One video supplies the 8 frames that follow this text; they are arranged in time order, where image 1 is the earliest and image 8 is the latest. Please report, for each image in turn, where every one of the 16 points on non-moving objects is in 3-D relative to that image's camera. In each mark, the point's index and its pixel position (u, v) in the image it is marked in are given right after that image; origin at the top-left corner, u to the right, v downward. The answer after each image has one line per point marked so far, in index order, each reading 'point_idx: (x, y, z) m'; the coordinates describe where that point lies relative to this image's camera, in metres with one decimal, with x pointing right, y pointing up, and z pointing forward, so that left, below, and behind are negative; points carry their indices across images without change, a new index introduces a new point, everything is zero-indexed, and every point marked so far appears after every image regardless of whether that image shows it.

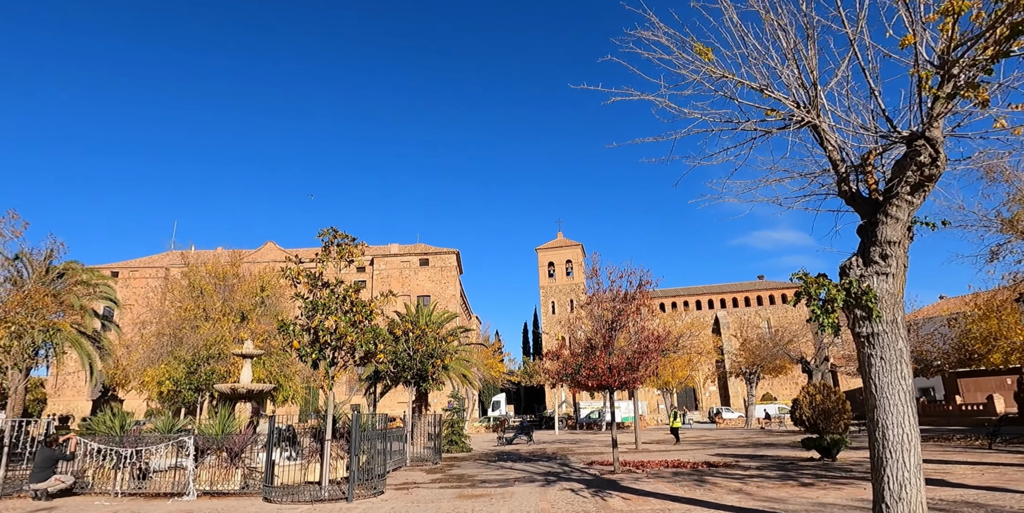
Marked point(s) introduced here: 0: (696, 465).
0: (+4.0, -4.5, +14.0) m
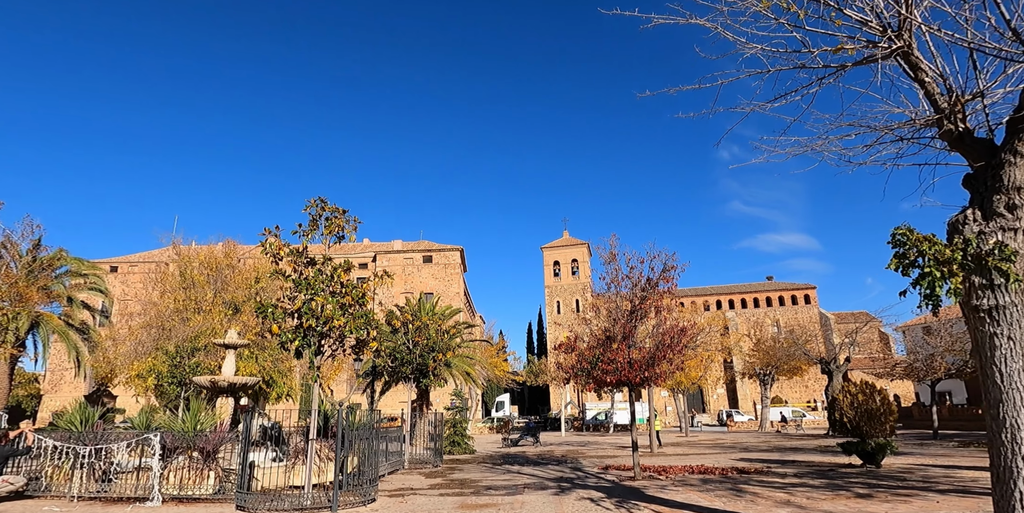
0: (+4.1, -4.2, +12.6) m
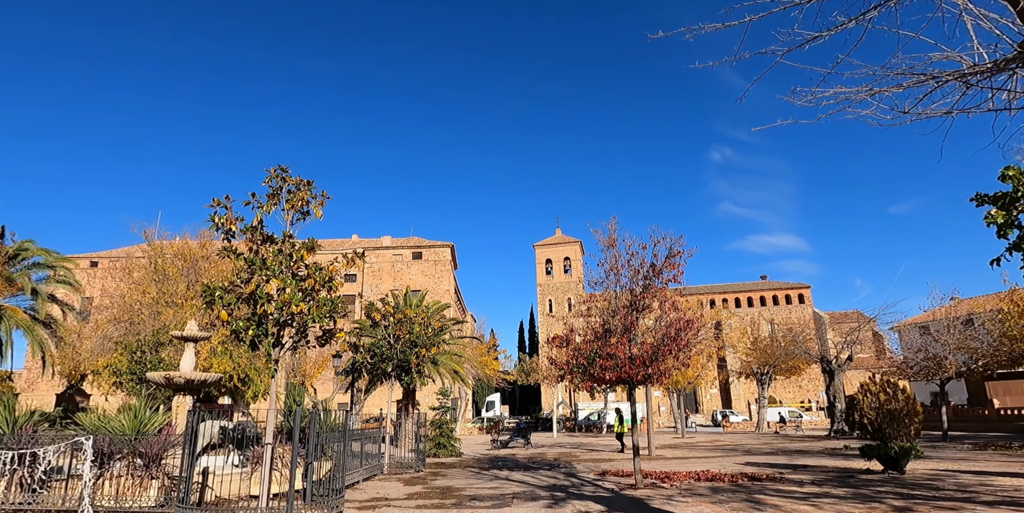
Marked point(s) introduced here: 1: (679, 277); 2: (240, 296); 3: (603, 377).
0: (+3.9, -3.9, +11.4) m
1: (+2.8, -0.3, +11.0) m
2: (-3.6, -0.5, +8.6) m
3: (+1.6, -2.1, +11.0) m
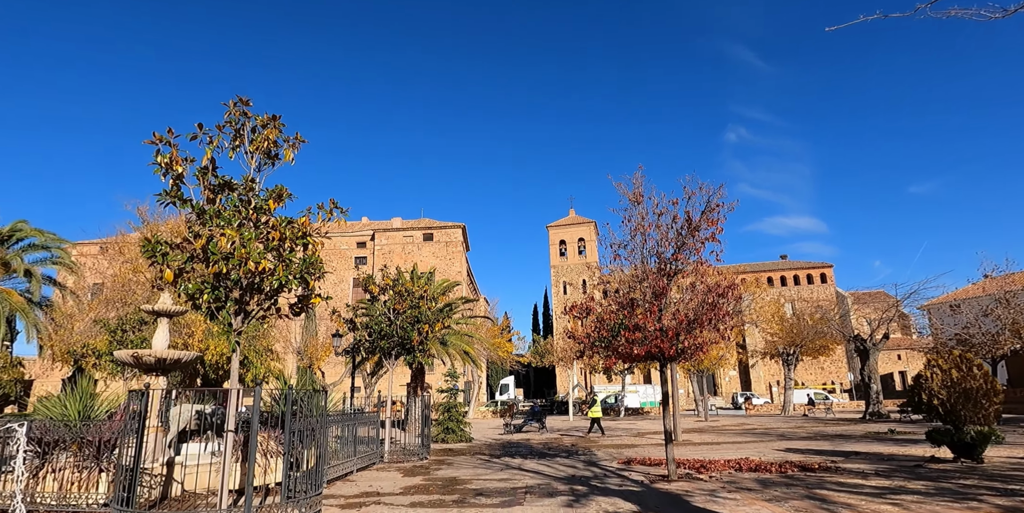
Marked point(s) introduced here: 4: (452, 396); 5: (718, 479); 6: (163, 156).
0: (+4.1, -3.2, +9.8) m
1: (+3.0, +0.3, +9.4) m
2: (-3.5, 0.0, +7.1) m
3: (+1.7, -1.4, +9.5) m
4: (-1.8, -4.3, +19.8) m
5: (+2.8, -3.1, +8.9) m
6: (-3.7, +1.0, +6.9) m
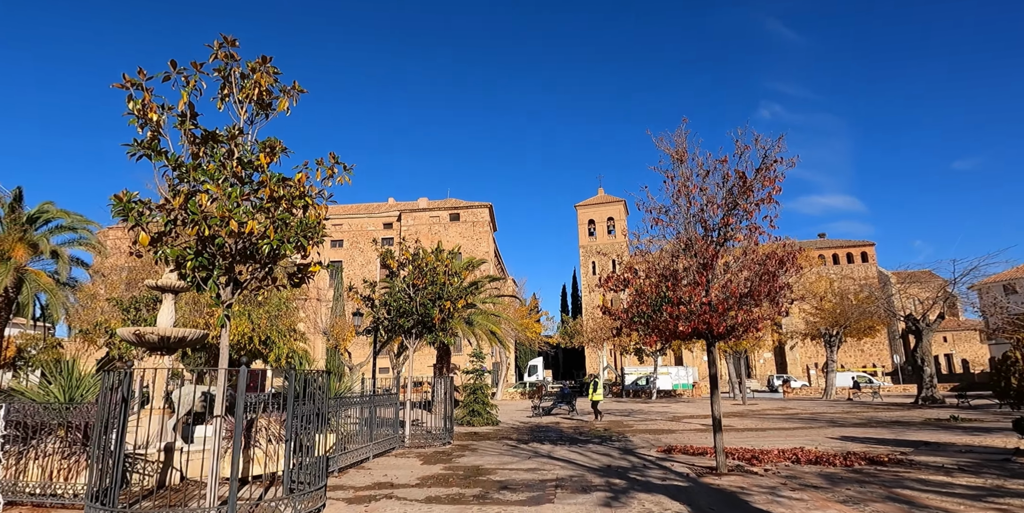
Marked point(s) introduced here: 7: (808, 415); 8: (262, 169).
0: (+4.5, -2.7, +8.7) m
1: (+3.4, +0.8, +8.2) m
2: (-3.3, +0.4, +6.2) m
3: (+2.1, -1.0, +8.4) m
4: (-1.0, -3.5, +18.9) m
5: (+3.2, -2.6, +7.9) m
6: (-3.5, +1.4, +5.9) m
7: (+8.5, -4.5, +18.5) m
8: (-2.5, +0.9, +6.4) m
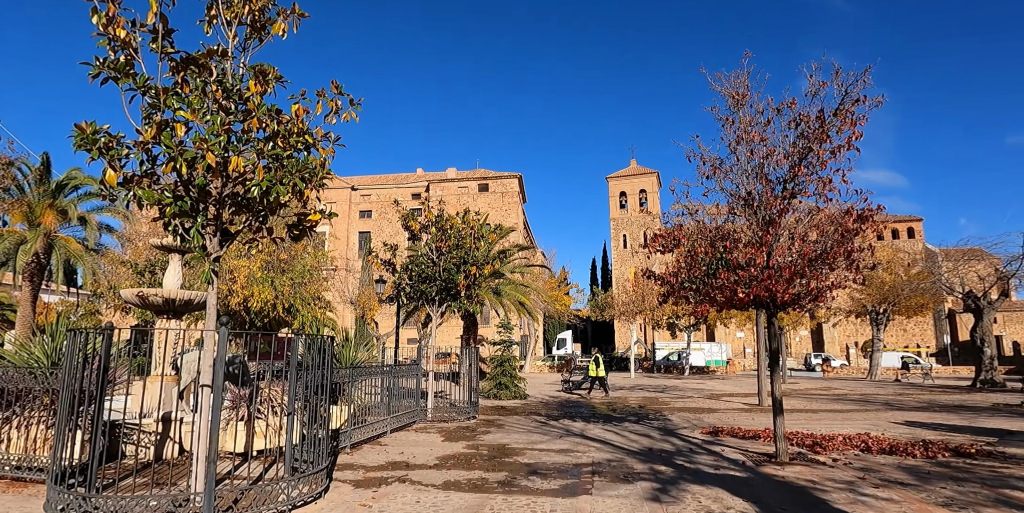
0: (+4.9, -2.2, +7.6) m
1: (+3.7, +1.3, +7.0) m
2: (-3.0, +0.9, +5.4) m
3: (+2.5, -0.5, +7.3) m
4: (-0.2, -2.6, +18.0) m
5: (+3.5, -2.2, +6.8) m
6: (-3.2, +1.9, +5.0) m
7: (+9.2, -3.7, +17.3) m
8: (-2.2, +1.3, +5.4) m
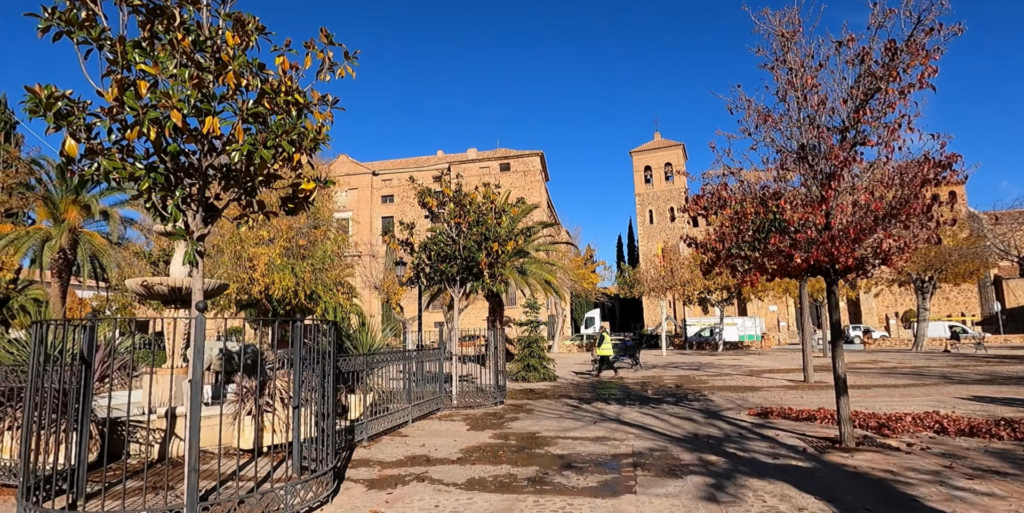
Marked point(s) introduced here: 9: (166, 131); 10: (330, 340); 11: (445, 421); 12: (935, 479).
0: (+5.2, -1.8, +6.7) m
1: (+3.9, +1.7, +6.1) m
2: (-2.9, +1.0, +4.7) m
3: (+2.7, -0.1, +6.5) m
4: (+0.5, -2.0, +17.4) m
5: (+3.8, -1.8, +6.0) m
6: (-3.1, +2.0, +4.3) m
7: (+10.0, -2.8, +16.2) m
8: (-2.0, +1.5, +4.7) m
9: (-2.4, +0.9, +4.5) m
10: (-1.9, -0.8, +6.8) m
11: (-1.0, -2.4, +9.5) m
12: (+3.3, -1.7, +5.1) m
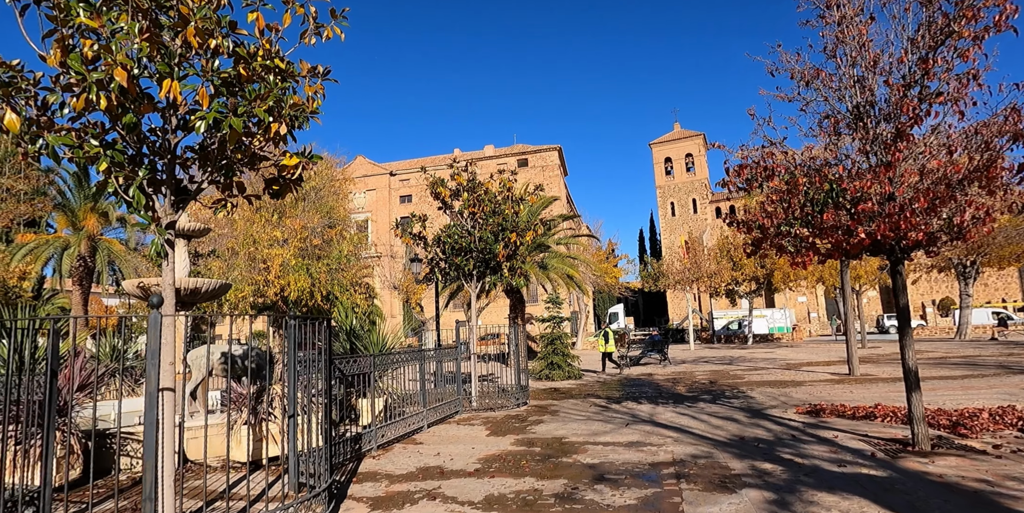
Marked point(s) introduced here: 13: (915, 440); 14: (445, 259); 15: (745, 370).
0: (+5.4, -1.5, +5.8) m
1: (+4.0, +1.9, +5.2) m
2: (-2.8, +1.1, +4.1) m
3: (+2.9, +0.1, +5.7) m
4: (+1.1, -1.8, +16.6) m
5: (+4.0, -1.5, +5.1) m
6: (-3.0, +2.0, +3.7) m
7: (+10.5, -2.4, +15.2) m
8: (-2.0, +1.6, +4.1) m
9: (-2.3, +0.9, +3.9) m
10: (-1.7, -0.8, +6.1) m
11: (-0.6, -2.3, +8.8) m
12: (+3.4, -1.5, +4.2) m
13: (+3.4, -1.6, +5.5) m
14: (-1.2, -0.1, +12.1) m
15: (+5.5, -2.7, +15.4) m
